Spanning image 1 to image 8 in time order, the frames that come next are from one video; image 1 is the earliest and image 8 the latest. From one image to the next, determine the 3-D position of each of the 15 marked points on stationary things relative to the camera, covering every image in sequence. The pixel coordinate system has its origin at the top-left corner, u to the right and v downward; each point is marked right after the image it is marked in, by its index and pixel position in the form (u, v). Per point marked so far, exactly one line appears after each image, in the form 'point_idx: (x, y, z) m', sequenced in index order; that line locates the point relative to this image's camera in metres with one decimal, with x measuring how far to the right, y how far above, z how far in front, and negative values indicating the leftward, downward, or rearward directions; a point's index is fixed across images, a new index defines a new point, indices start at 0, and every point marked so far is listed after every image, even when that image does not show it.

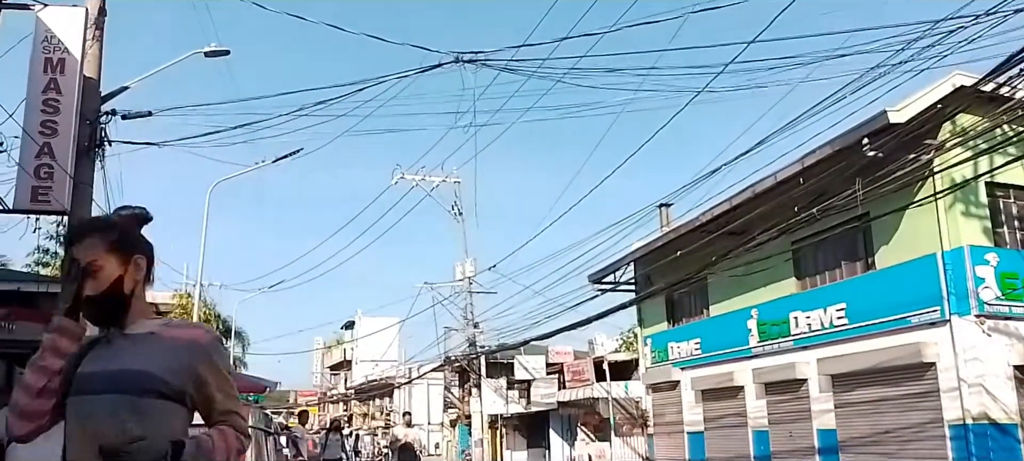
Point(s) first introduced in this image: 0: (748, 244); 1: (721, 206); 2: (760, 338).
0: (+3.9, -0.2, +14.4) m
1: (+3.7, +0.4, +15.6) m
2: (+4.3, -1.9, +15.6) m
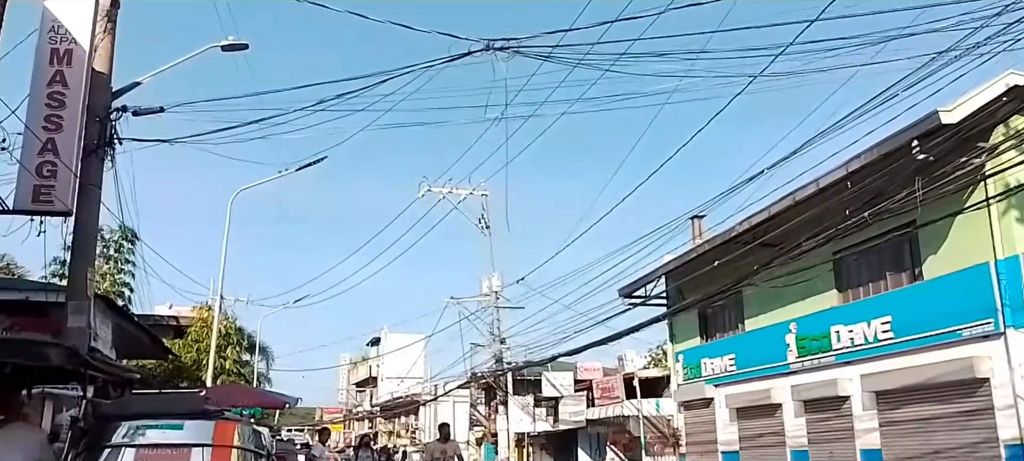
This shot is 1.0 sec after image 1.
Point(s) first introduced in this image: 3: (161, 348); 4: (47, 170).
0: (+4.4, -0.4, +13.7) m
1: (+4.2, +0.2, +15.0) m
2: (+4.8, -2.1, +14.9) m
3: (-5.6, -1.9, +13.9) m
4: (-4.7, +0.6, +8.8) m
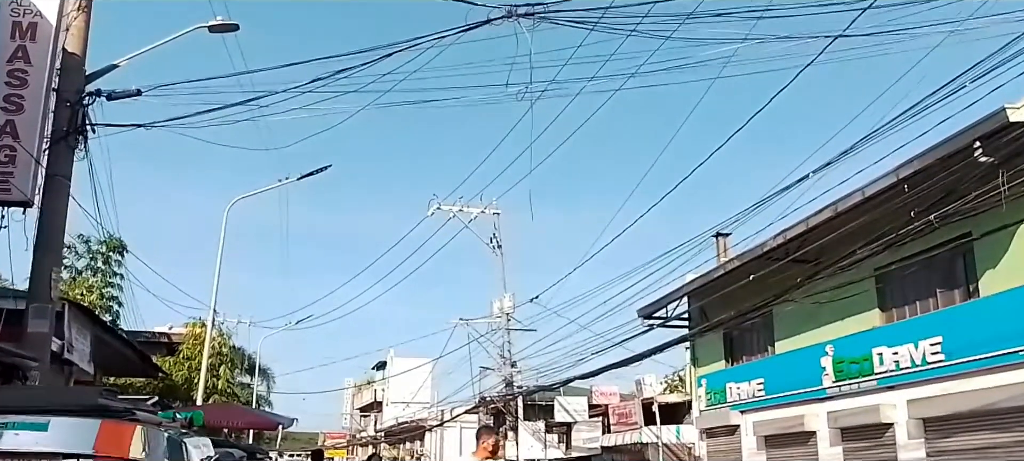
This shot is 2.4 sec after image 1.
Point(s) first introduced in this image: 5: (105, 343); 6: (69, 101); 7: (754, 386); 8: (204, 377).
0: (+4.6, -0.5, +12.7) m
1: (+4.4, 0.0, +14.0) m
2: (+5.0, -2.3, +13.8) m
3: (-5.4, -2.0, +12.9) m
4: (-4.5, +0.7, +7.9) m
5: (-5.6, -1.5, +11.9) m
6: (-4.4, +1.3, +8.7) m
7: (+4.4, -2.8, +16.0) m
8: (-5.1, -2.4, +14.3) m
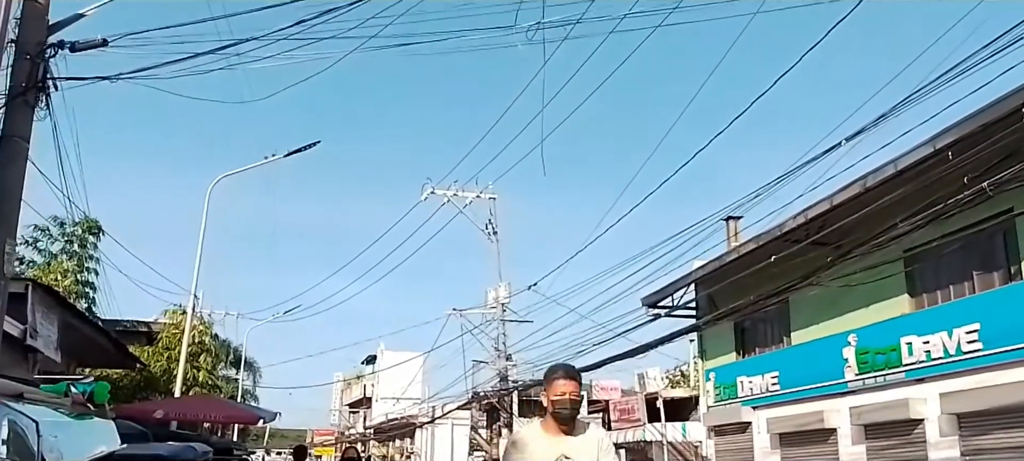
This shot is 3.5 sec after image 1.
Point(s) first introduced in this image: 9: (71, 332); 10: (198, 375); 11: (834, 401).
0: (+4.6, -0.3, +11.8) m
1: (+4.4, +0.3, +13.1) m
2: (+5.0, -2.1, +13.0) m
3: (-5.3, -1.7, +11.9) m
4: (-4.4, +1.0, +6.9) m
5: (-5.5, -1.2, +10.9) m
6: (-4.3, +1.6, +7.8) m
7: (+4.4, -2.6, +15.1) m
8: (-5.0, -2.0, +13.3) m
9: (-5.6, -1.3, +11.0) m
10: (-5.2, -2.4, +14.5) m
11: (+4.9, -2.6, +13.5) m
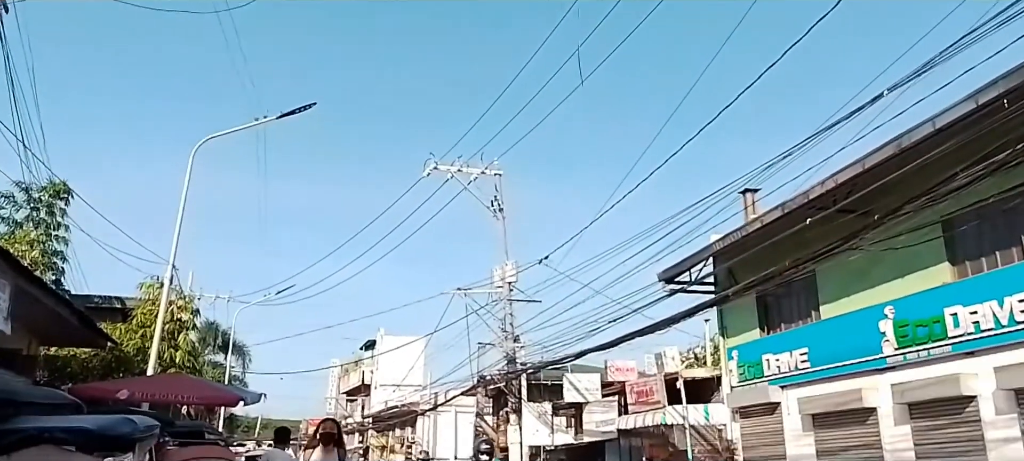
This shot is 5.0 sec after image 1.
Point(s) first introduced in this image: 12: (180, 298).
0: (+4.8, +0.2, +10.6) m
1: (+4.6, +0.8, +11.9) m
2: (+5.2, -1.5, +11.8) m
3: (-5.2, -1.2, +10.7) m
4: (-4.3, +1.4, +5.7) m
5: (-5.4, -0.8, +9.7) m
6: (-4.2, +2.0, +6.5) m
7: (+4.5, -2.0, +14.0) m
8: (-4.9, -1.6, +12.1) m
9: (-5.5, -0.8, +9.8) m
10: (-5.1, -1.9, +13.3) m
11: (+5.1, -2.1, +12.3) m
12: (-5.3, -1.1, +14.0) m
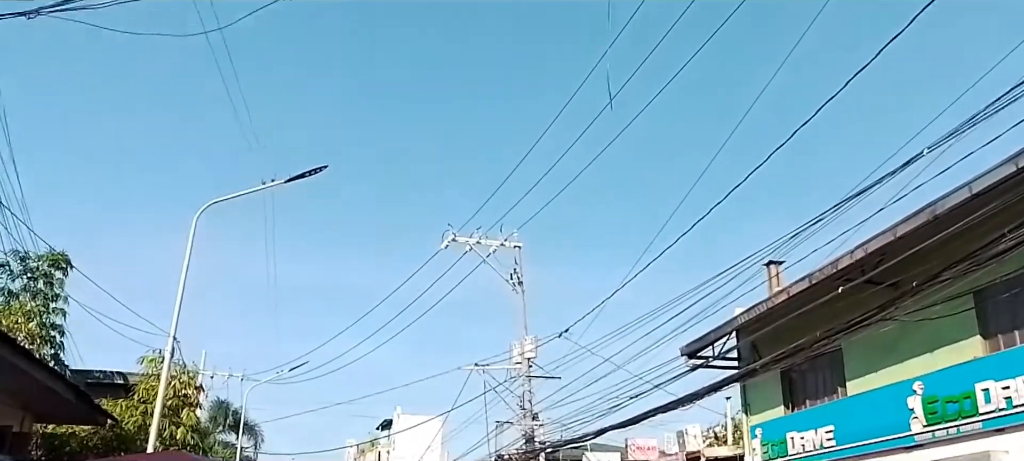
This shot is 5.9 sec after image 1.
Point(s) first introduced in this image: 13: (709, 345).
0: (+4.9, -0.6, +10.3) m
1: (+4.7, -0.1, +11.6) m
2: (+5.3, -2.4, +11.3) m
3: (-5.1, -2.1, +10.6) m
4: (-4.3, +0.9, +5.7) m
5: (-5.3, -1.6, +9.6) m
6: (-4.2, +1.4, +6.7) m
7: (+4.7, -3.1, +13.5) m
8: (-4.7, -2.6, +11.9) m
9: (-5.4, -1.7, +9.7) m
10: (-4.9, -3.0, +13.1) m
11: (+5.2, -3.0, +11.8) m
12: (-5.1, -2.3, +13.9) m
13: (+3.6, -2.2, +16.5) m
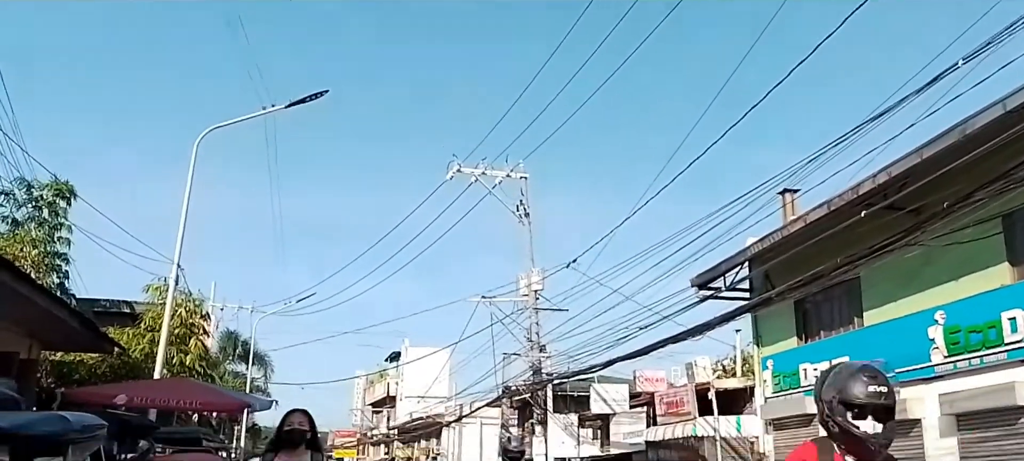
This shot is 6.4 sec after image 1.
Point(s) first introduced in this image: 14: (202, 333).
0: (+5.0, +0.3, +10.0) m
1: (+4.8, +0.8, +11.3) m
2: (+5.5, -1.5, +11.1) m
3: (-5.0, -1.2, +10.4) m
4: (-4.2, +1.4, +5.4) m
5: (-5.2, -0.8, +9.4) m
6: (-4.1, +2.0, +6.2) m
7: (+4.9, -2.0, +13.3) m
8: (-4.6, -1.6, +11.7) m
9: (-5.3, -0.8, +9.5) m
10: (-4.7, -1.9, +13.0) m
11: (+5.4, -2.1, +11.6) m
12: (-4.9, -1.1, +13.7) m
13: (+3.8, -0.9, +16.3) m
14: (-4.7, -1.6, +13.5) m
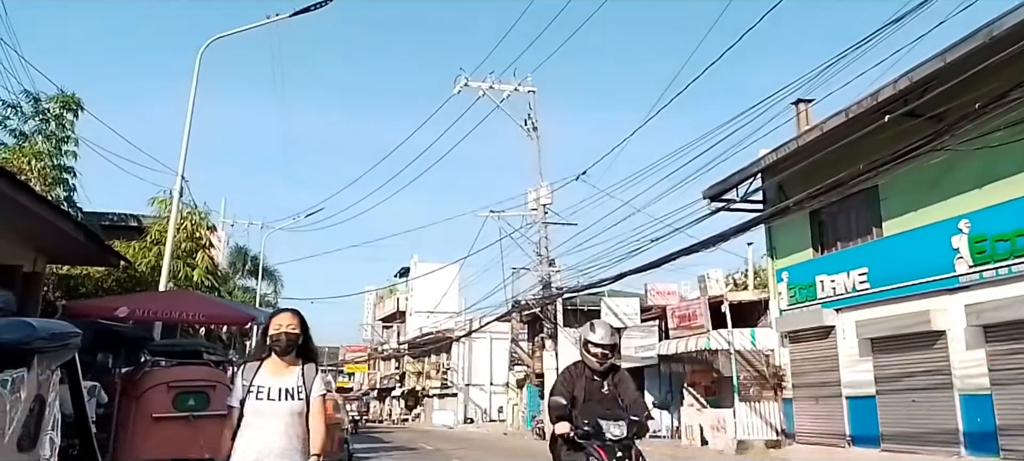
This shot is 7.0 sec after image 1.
0: (+5.1, +1.3, +9.4) m
1: (+5.0, +2.0, +10.7) m
2: (+5.6, -0.4, +10.7) m
3: (-4.8, -0.2, +10.1) m
4: (-4.1, +2.0, +4.8) m
5: (-5.1, +0.1, +9.0) m
6: (-4.0, +2.7, +5.6) m
7: (+5.0, -0.7, +12.9) m
8: (-4.4, -0.5, +11.4) m
9: (-5.1, +0.1, +9.1) m
10: (-4.6, -0.7, +12.7) m
11: (+5.5, -0.9, +11.3) m
12: (-4.7, +0.2, +13.3) m
13: (+4.0, +0.8, +15.8) m
14: (-4.5, -0.3, +13.2) m
